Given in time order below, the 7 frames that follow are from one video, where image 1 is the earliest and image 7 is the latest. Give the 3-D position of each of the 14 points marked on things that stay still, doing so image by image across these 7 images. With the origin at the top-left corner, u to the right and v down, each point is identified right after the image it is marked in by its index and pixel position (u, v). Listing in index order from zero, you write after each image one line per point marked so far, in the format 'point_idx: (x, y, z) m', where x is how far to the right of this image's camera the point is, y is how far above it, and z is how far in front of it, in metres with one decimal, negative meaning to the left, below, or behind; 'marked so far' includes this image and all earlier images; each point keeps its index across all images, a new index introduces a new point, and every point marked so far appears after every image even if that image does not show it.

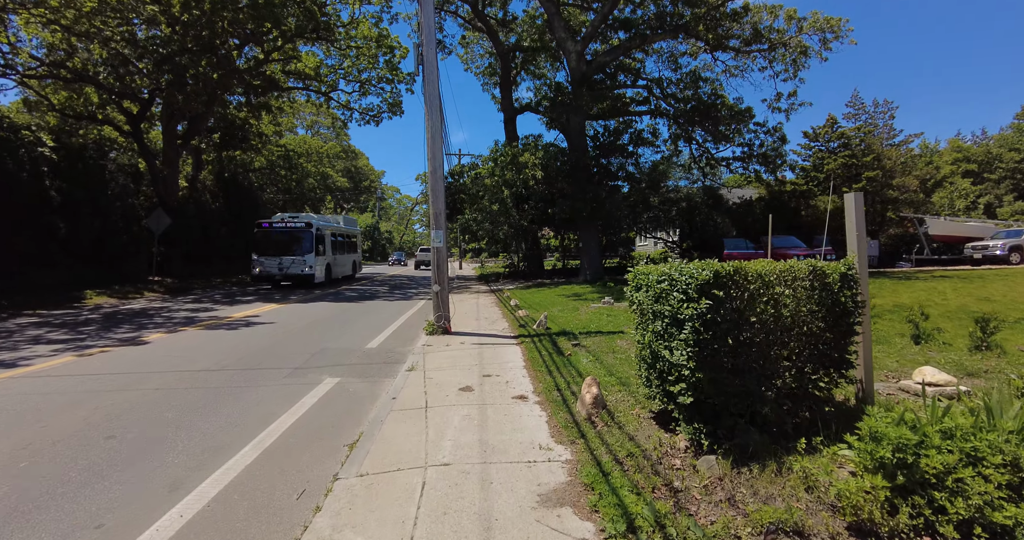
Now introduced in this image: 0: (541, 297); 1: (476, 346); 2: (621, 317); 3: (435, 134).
0: (+0.9, -0.8, +13.7) m
1: (-0.6, -1.3, +7.7) m
2: (+2.3, -1.0, +9.4) m
3: (-1.5, +2.7, +8.9) m
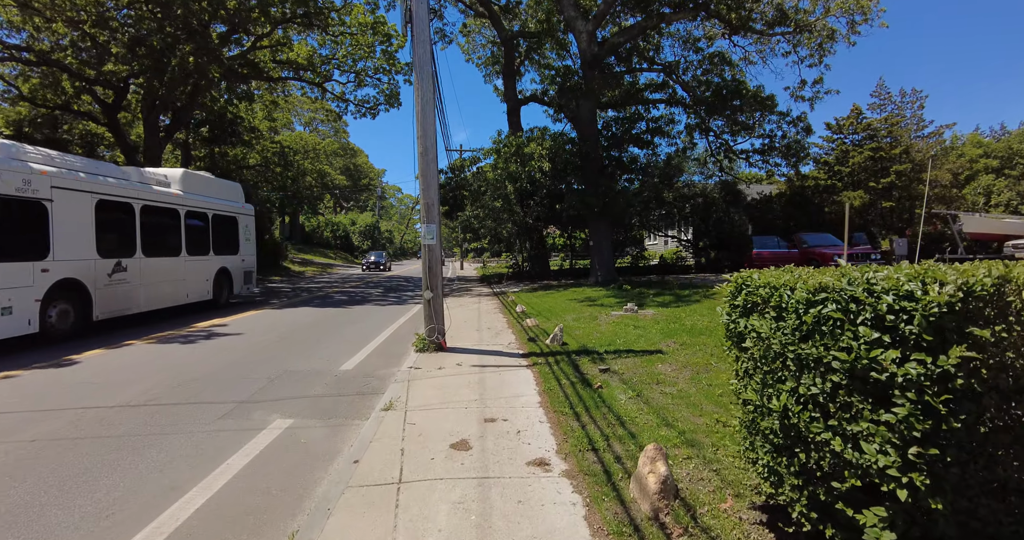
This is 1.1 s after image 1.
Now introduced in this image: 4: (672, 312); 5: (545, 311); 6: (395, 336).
0: (+1.0, -0.9, +12.1) m
1: (-0.5, -1.3, +6.1) m
2: (+2.4, -1.0, +7.8) m
3: (-1.4, +2.6, +7.3) m
4: (+3.3, -0.9, +9.2) m
5: (+0.9, -1.1, +10.9) m
6: (-2.2, -1.3, +8.6) m
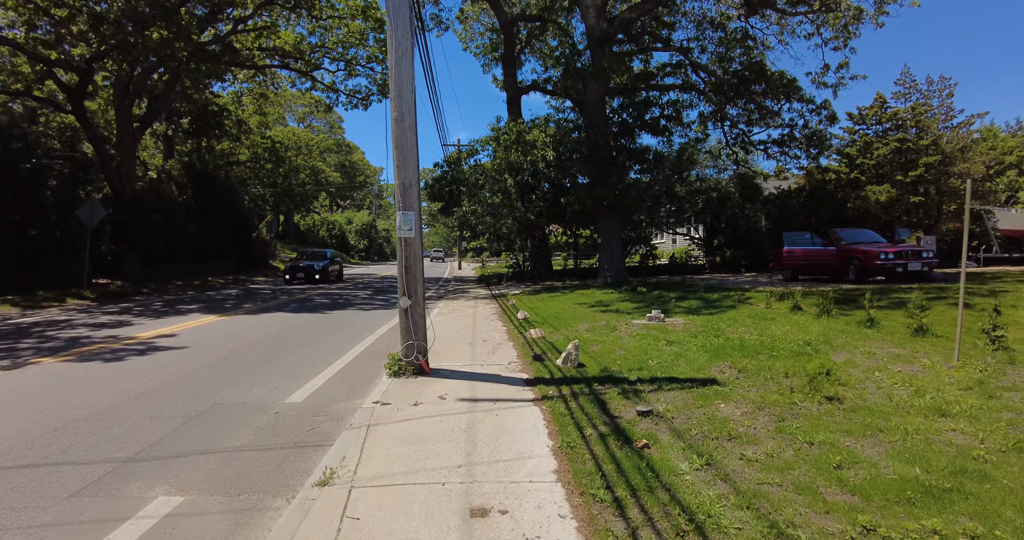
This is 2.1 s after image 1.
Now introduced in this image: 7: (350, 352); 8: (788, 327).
0: (+1.0, -0.9, +10.5) m
1: (-0.5, -1.3, +4.5) m
2: (+2.4, -1.0, +6.2) m
3: (-1.4, +2.6, +5.7) m
4: (+3.3, -0.9, +7.6) m
5: (+0.9, -1.1, +9.2) m
6: (-2.2, -1.3, +7.0) m
7: (-2.6, -1.4, +7.1) m
8: (+4.3, -0.9, +6.9) m
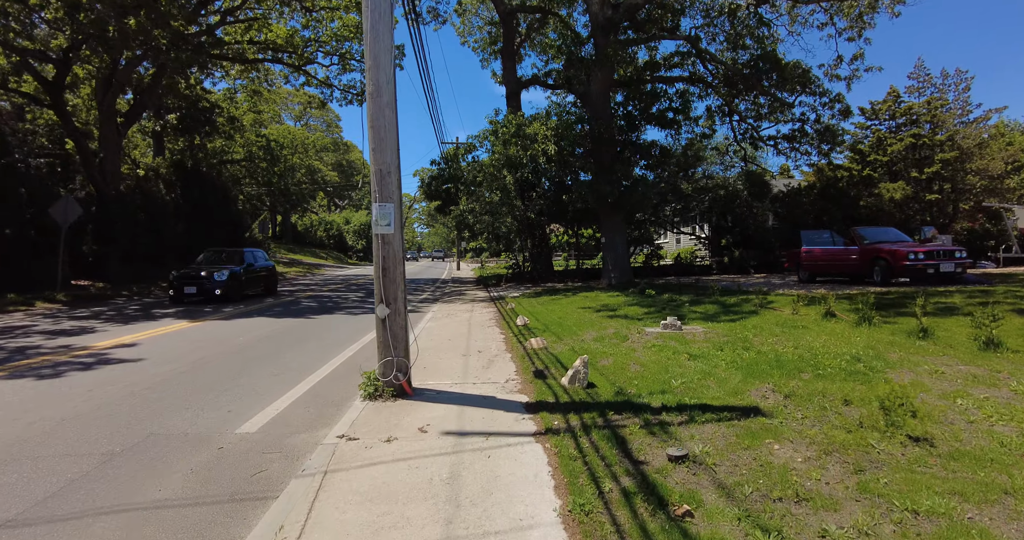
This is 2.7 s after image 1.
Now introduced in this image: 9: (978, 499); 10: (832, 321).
0: (+1.0, -0.9, +9.7) m
1: (-0.5, -1.4, +3.6) m
2: (+2.4, -1.1, +5.3) m
3: (-1.4, +2.6, +4.8) m
4: (+3.3, -0.9, +6.8) m
5: (+0.9, -1.1, +8.4) m
6: (-2.2, -1.3, +6.1) m
7: (-2.6, -1.4, +6.3) m
8: (+4.2, -0.9, +6.1) m
9: (+2.5, -1.2, +2.4) m
10: (+4.9, -0.8, +6.9) m
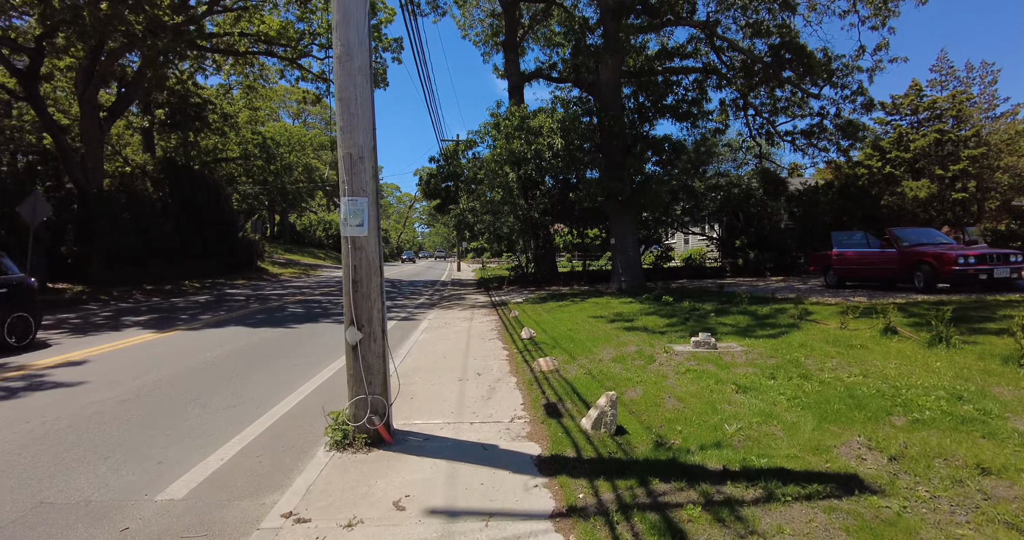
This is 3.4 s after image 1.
0: (+1.1, -1.0, +8.6) m
1: (-0.4, -1.5, +2.6) m
2: (+2.5, -1.2, +4.3) m
3: (-1.4, +2.5, +3.8) m
4: (+3.3, -1.0, +5.7) m
5: (+0.9, -1.2, +7.3) m
6: (-2.2, -1.4, +5.1) m
7: (-2.5, -1.5, +5.3) m
8: (+4.3, -1.0, +5.0) m
9: (+2.5, -1.3, +1.3) m
10: (+4.9, -0.9, +5.8) m
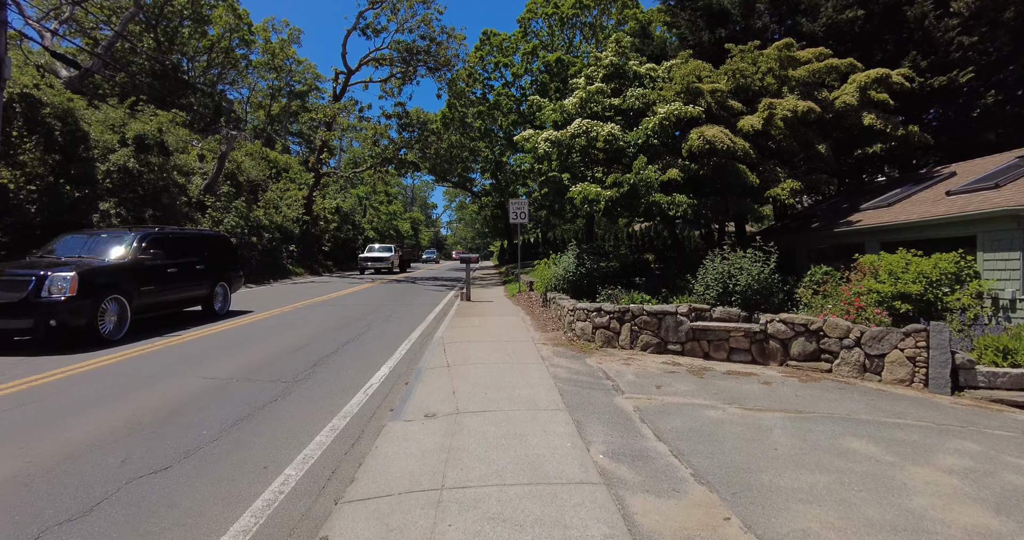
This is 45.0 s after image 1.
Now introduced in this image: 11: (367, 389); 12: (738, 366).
0: (+1.4, -1.3, +7.9) m
1: (-0.5, -1.7, +1.9) m
2: (+2.6, -1.5, +3.5) m
3: (-1.2, +2.3, +3.2) m
4: (+3.5, -1.4, +4.9) m
5: (+1.2, -1.5, +6.6) m
6: (-2.0, -1.7, +4.6) m
7: (-2.4, -1.7, +4.7) m
8: (+4.4, -1.4, +4.1) m
9: (+2.4, -1.6, +0.5) m
10: (+5.1, -1.3, +4.9) m
11: (-2.1, -1.7, +6.5) m
12: (+3.8, -1.6, +7.5) m
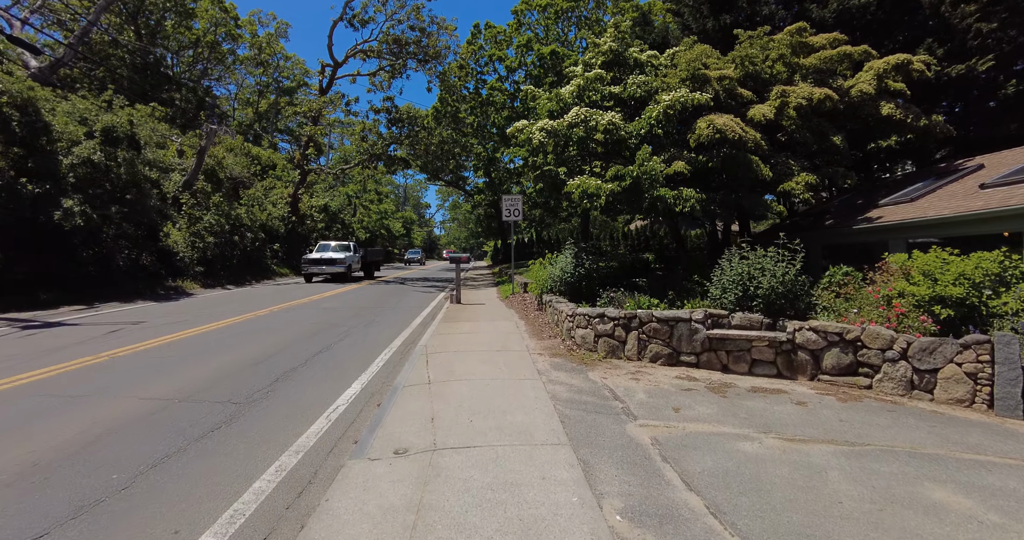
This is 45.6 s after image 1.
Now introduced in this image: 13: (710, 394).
0: (+1.3, -1.3, +6.9) m
1: (-0.5, -1.8, +0.9) m
2: (+2.5, -1.5, +2.5) m
3: (-1.3, +2.2, +2.2) m
4: (+3.4, -1.4, +3.9) m
5: (+1.1, -1.5, +5.6) m
6: (-2.1, -1.7, +3.5) m
7: (-2.5, -1.7, +3.7) m
8: (+4.3, -1.4, +3.2) m
9: (+2.4, -1.7, -0.4) m
10: (+5.0, -1.3, +3.9) m
11: (-2.2, -1.7, +5.5) m
12: (+3.6, -1.6, +6.5) m
13: (+2.6, -1.6, +6.0) m
